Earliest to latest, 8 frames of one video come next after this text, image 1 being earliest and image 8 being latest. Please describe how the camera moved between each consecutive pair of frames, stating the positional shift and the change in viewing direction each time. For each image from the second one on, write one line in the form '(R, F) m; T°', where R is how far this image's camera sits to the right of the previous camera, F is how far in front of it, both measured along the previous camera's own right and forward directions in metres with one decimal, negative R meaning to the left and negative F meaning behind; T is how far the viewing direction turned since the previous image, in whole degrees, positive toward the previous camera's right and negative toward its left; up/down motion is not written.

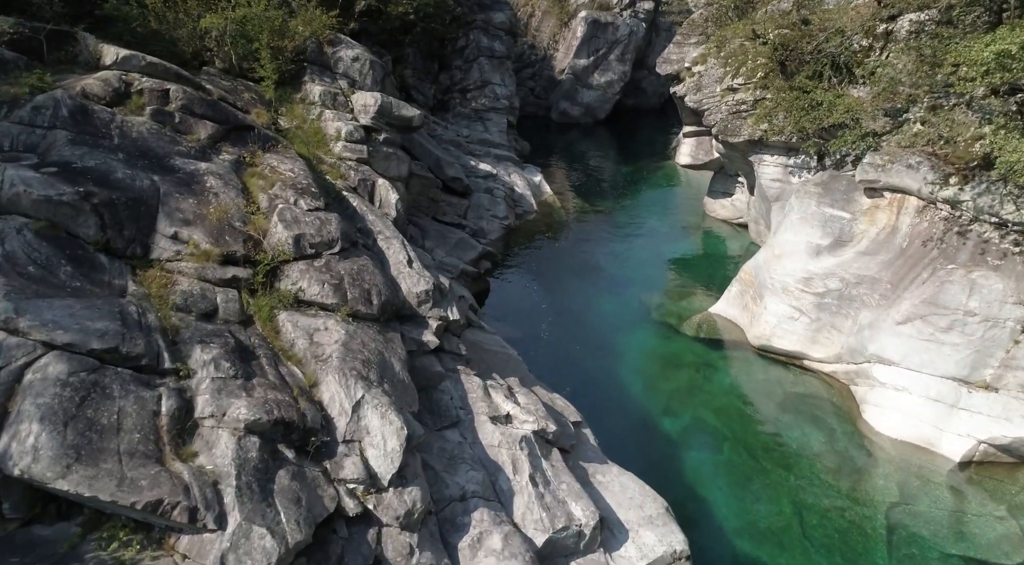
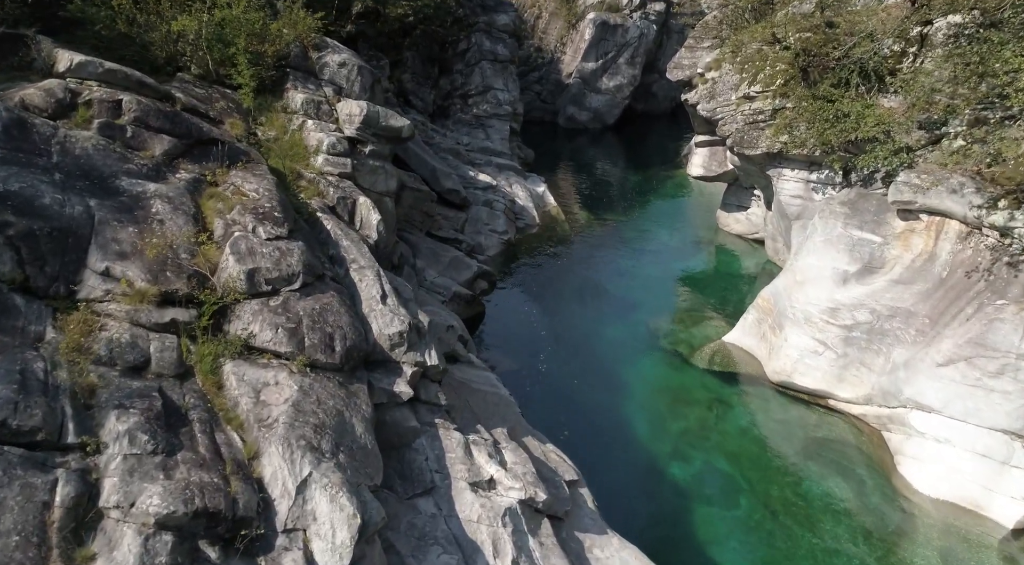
(+0.4, +1.7) m; -1°
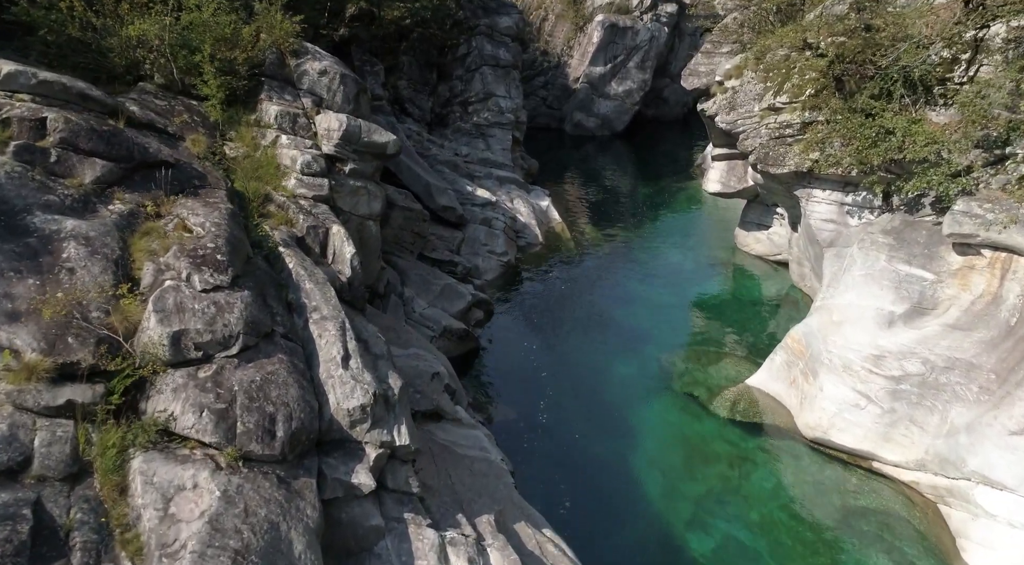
(+0.3, +2.1) m; -1°
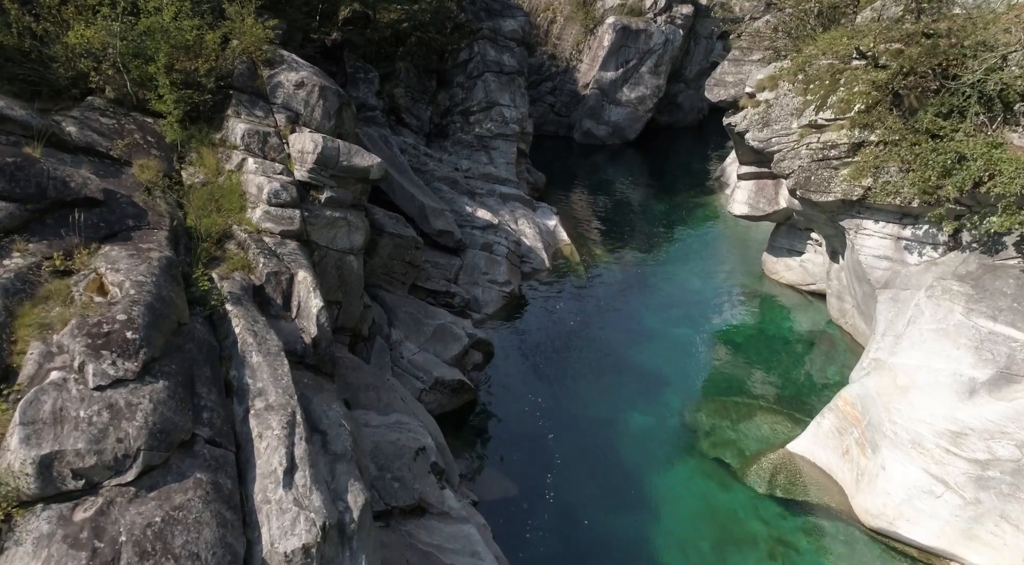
(+0.1, +2.5) m; -1°
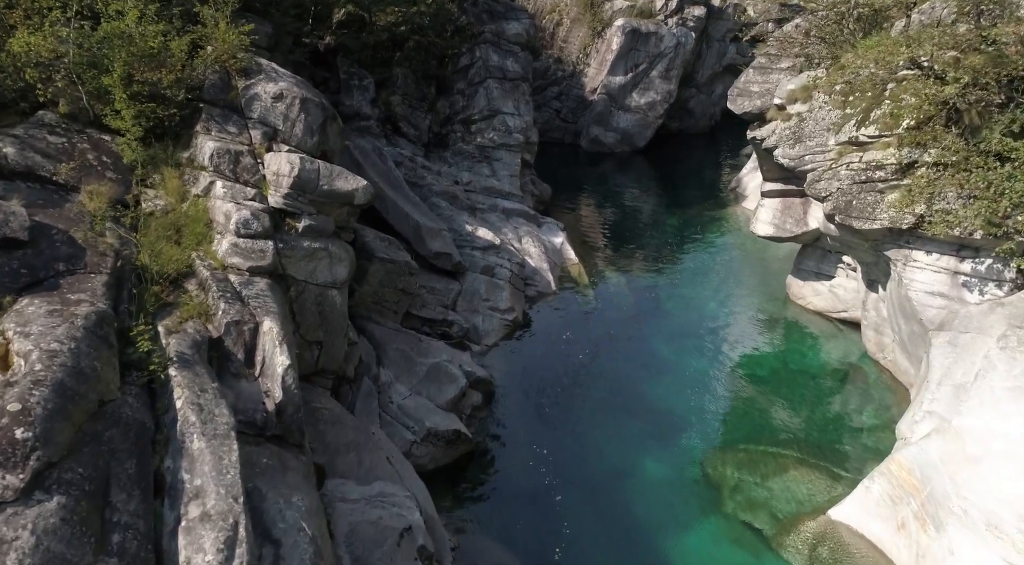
(0.0, +1.8) m; 0°
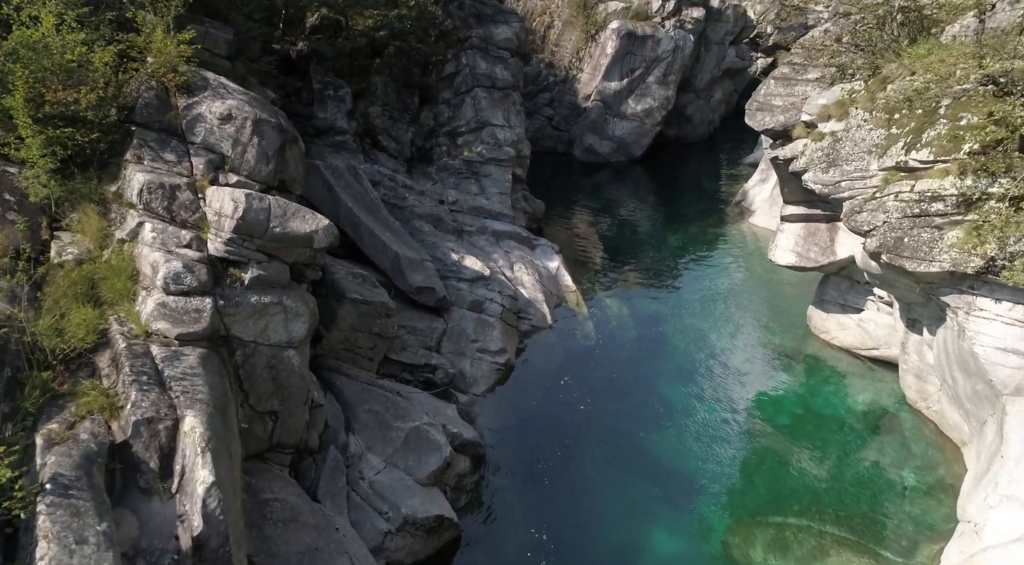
(0.0, +2.3) m; +1°
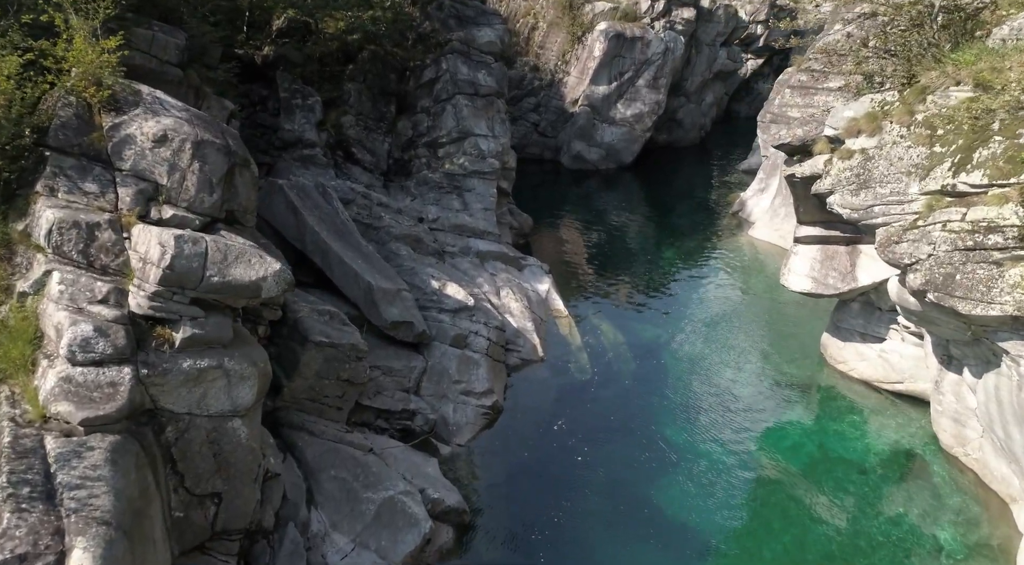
(0.0, +1.9) m; +1°
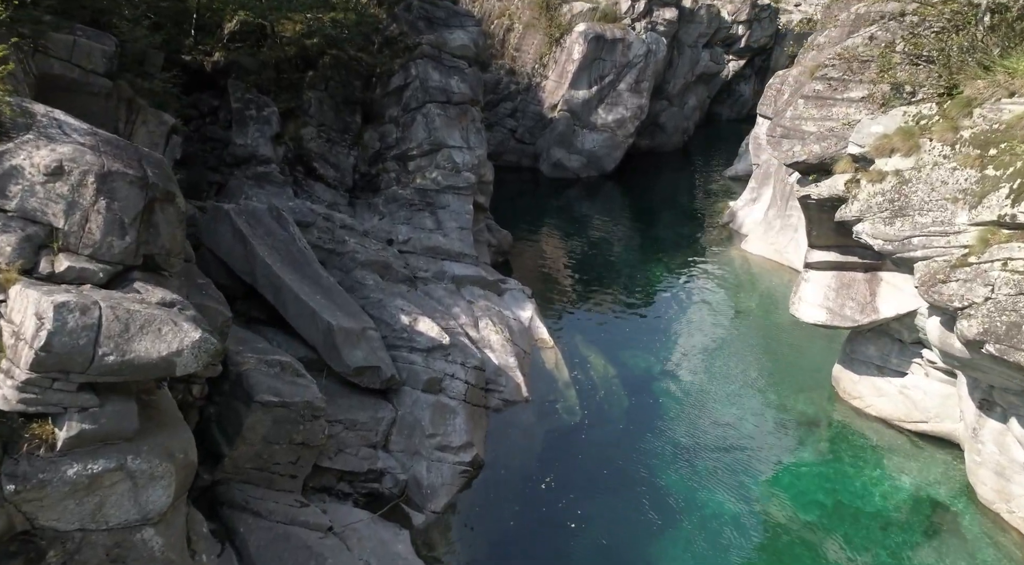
(0.0, +2.0) m; +2°
